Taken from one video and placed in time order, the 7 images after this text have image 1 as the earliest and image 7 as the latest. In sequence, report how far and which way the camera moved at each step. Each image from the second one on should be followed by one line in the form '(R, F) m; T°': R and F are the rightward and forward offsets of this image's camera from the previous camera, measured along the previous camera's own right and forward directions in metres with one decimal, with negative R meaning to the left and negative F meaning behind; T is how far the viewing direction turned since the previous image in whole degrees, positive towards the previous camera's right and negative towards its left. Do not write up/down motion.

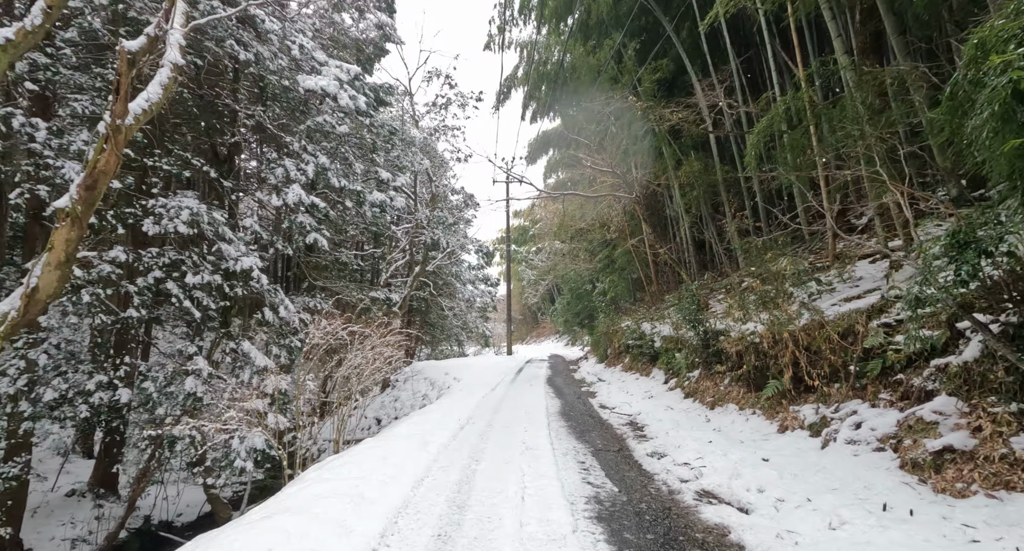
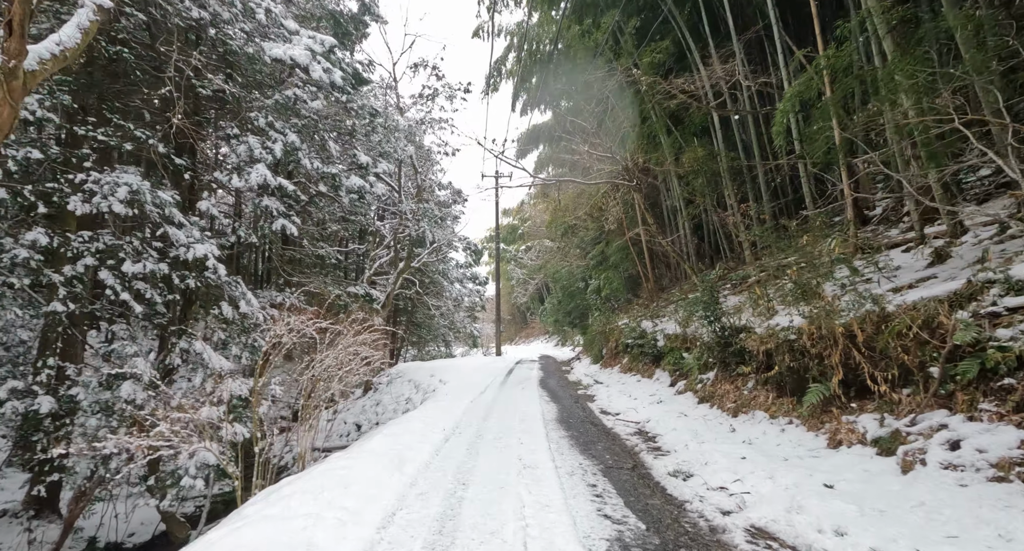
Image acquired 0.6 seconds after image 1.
(0.0, +0.8) m; +1°
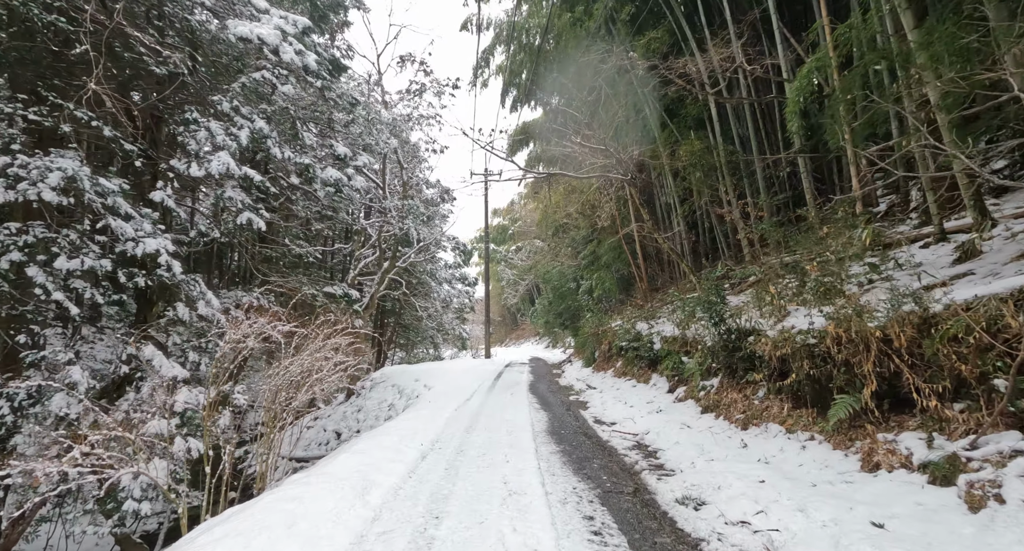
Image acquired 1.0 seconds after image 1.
(+0.1, +0.5) m; +1°
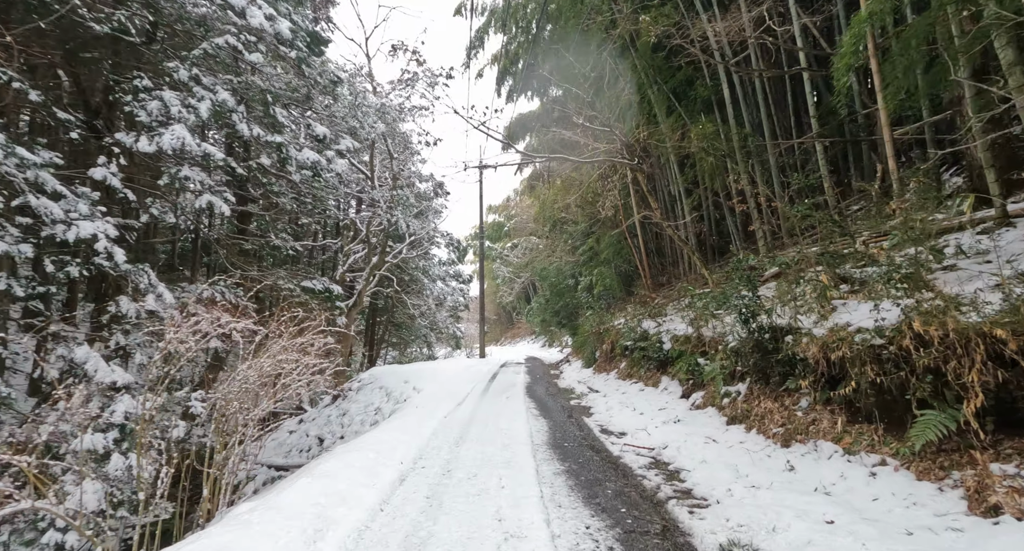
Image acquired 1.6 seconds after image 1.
(0.0, +0.7) m; +1°
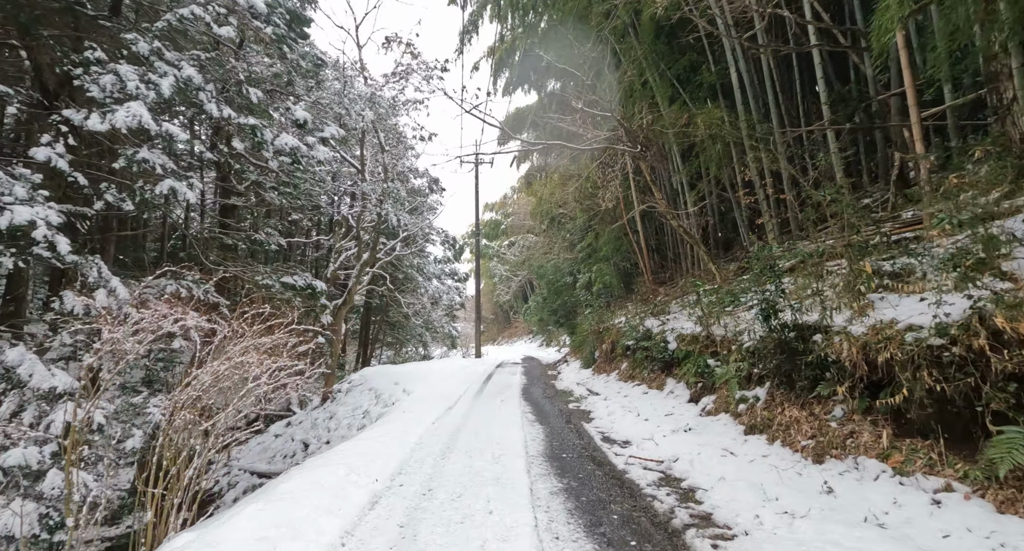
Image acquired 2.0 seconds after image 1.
(0.0, +0.5) m; 0°
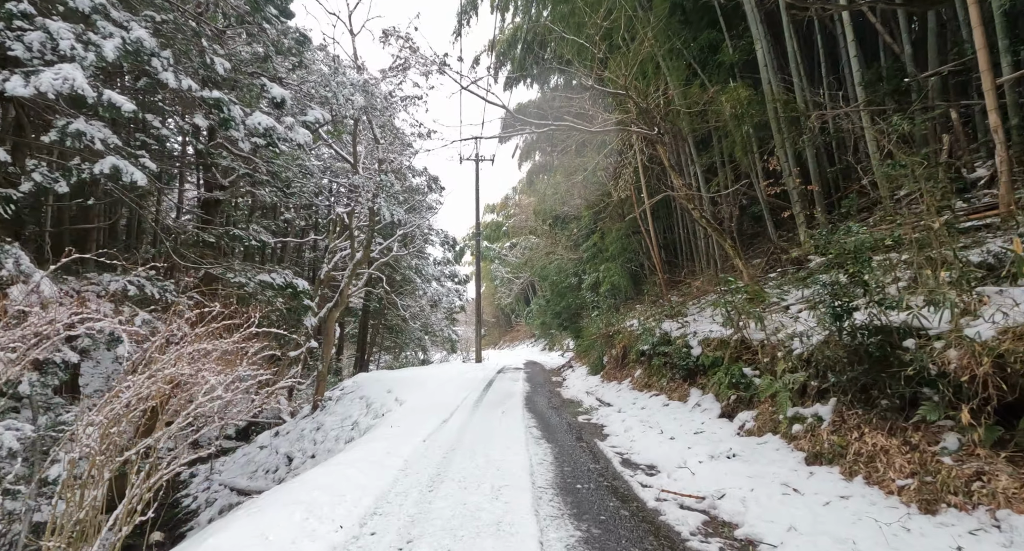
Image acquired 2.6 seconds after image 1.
(0.0, +0.8) m; 0°
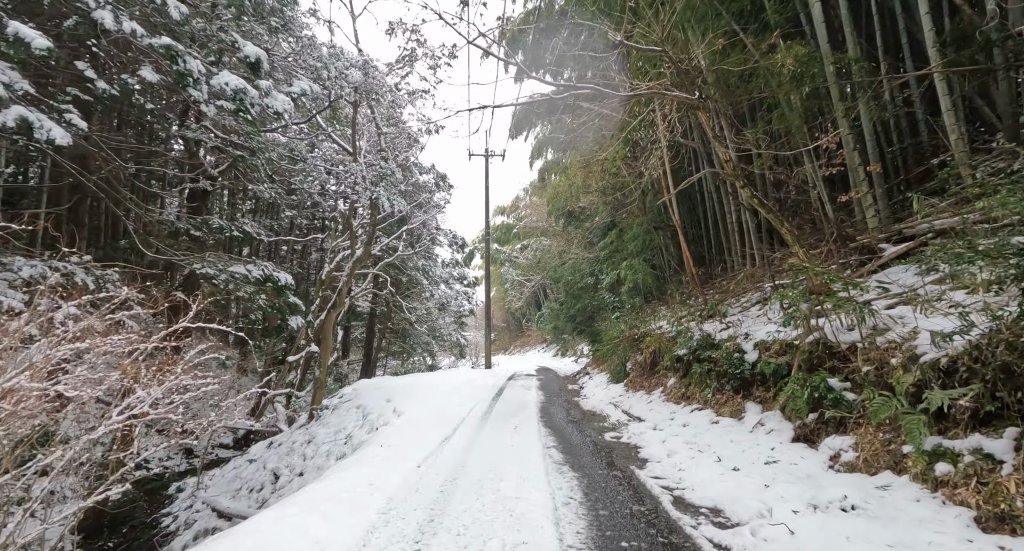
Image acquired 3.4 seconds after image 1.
(0.0, +1.1) m; -1°
